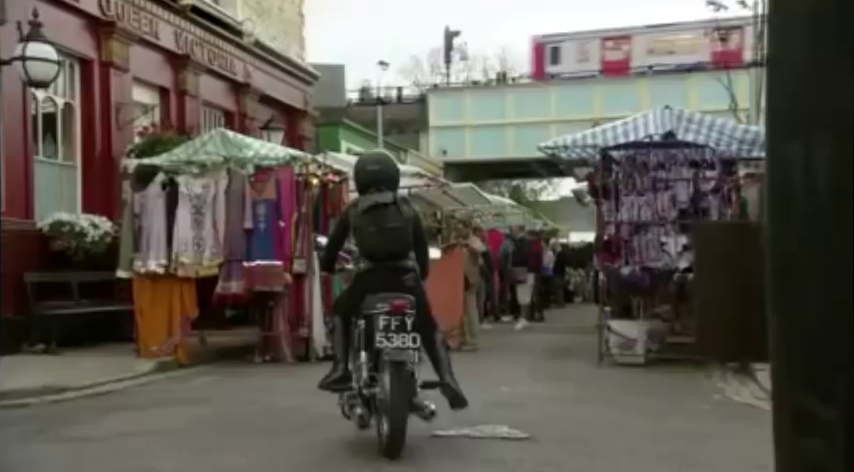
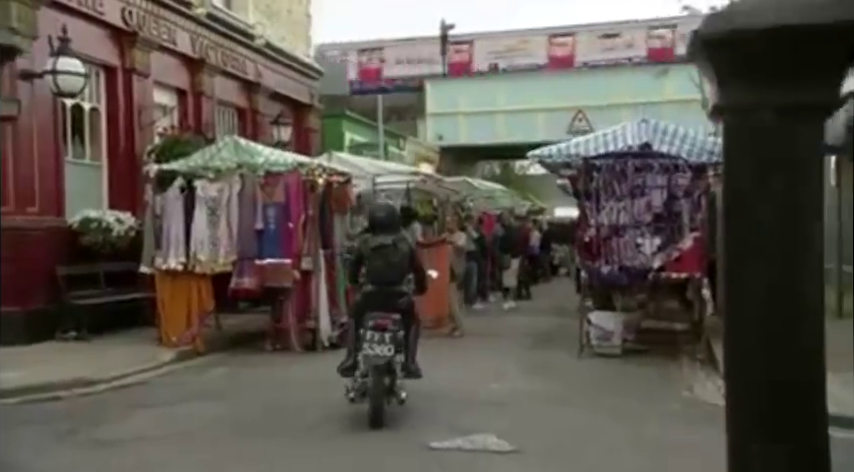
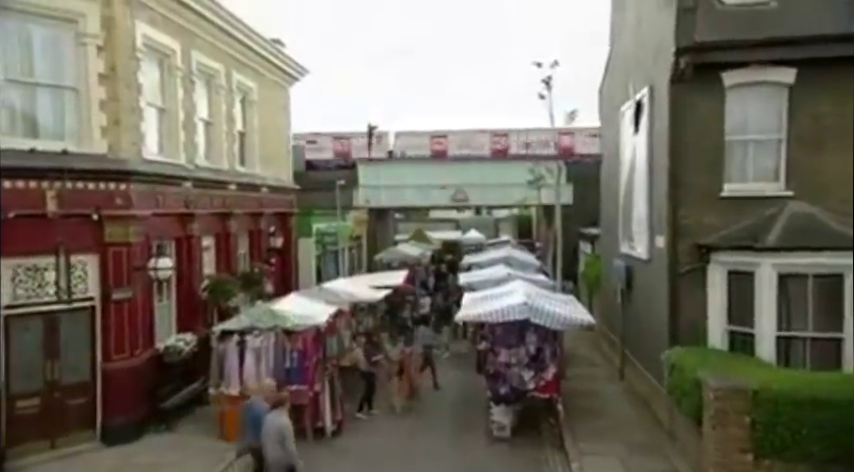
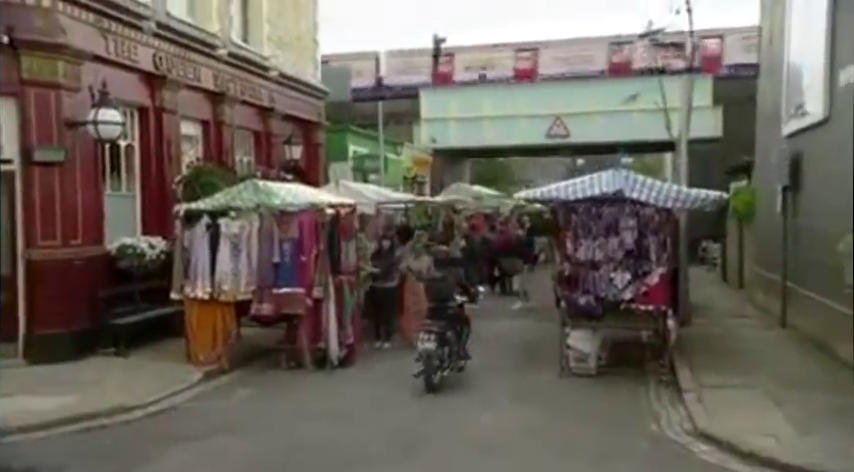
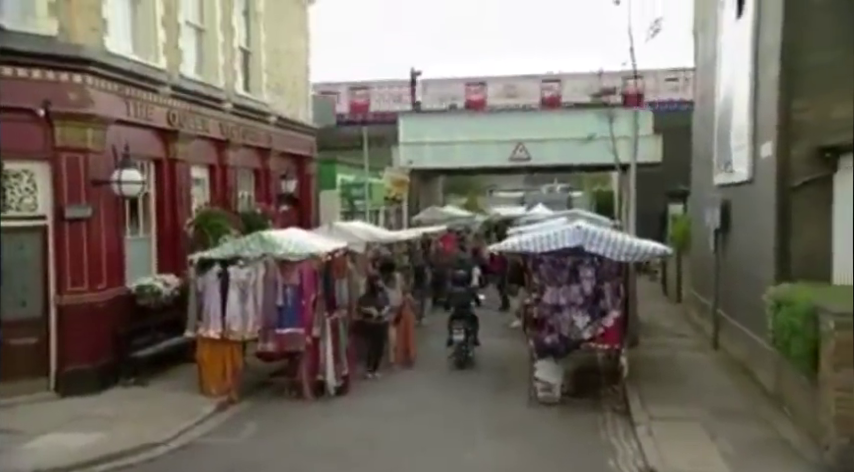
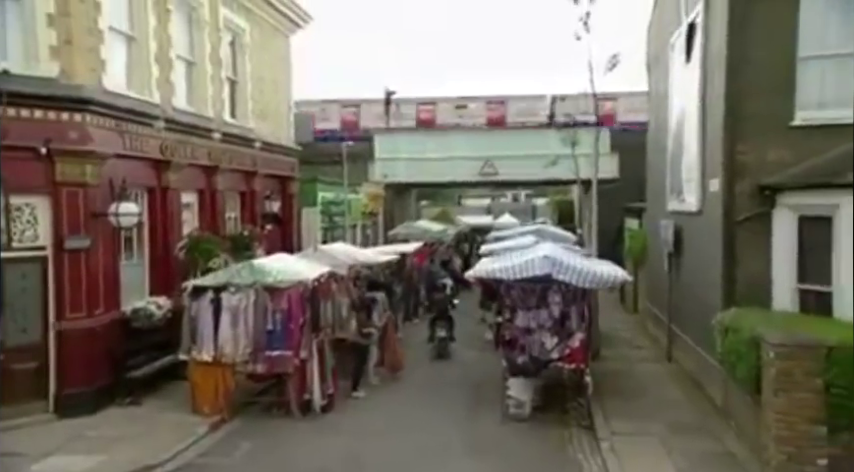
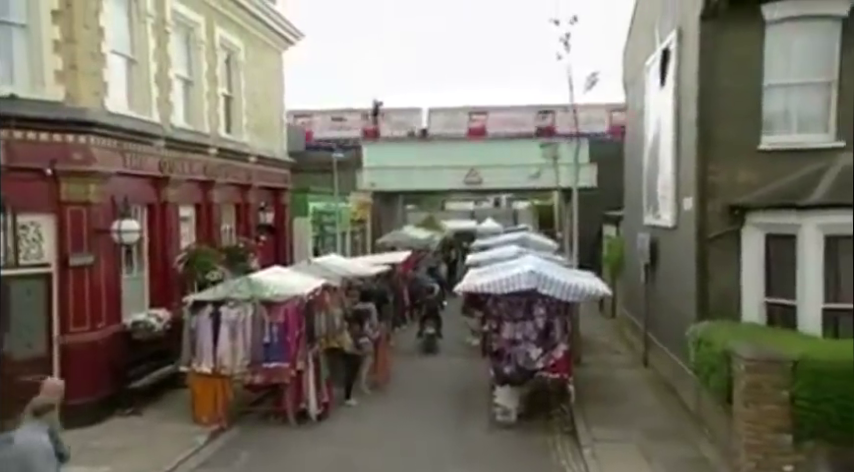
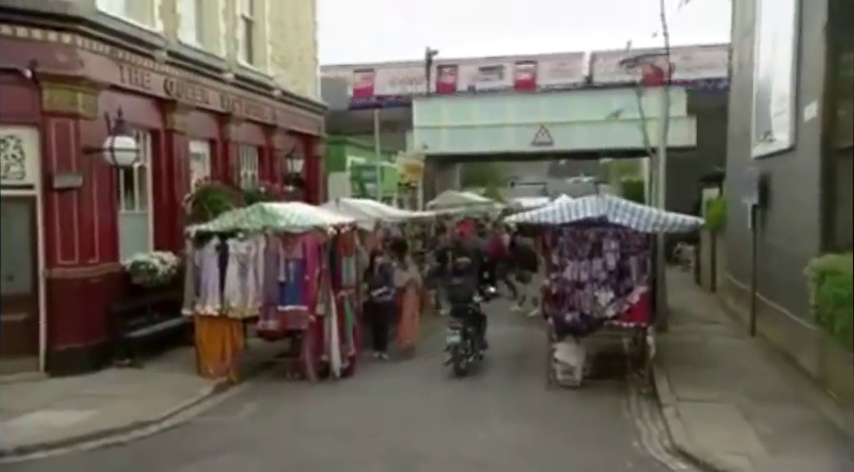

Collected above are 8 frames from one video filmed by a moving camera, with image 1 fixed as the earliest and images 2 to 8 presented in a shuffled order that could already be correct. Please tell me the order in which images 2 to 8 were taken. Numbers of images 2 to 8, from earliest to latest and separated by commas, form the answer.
2, 4, 8, 5, 6, 7, 3
